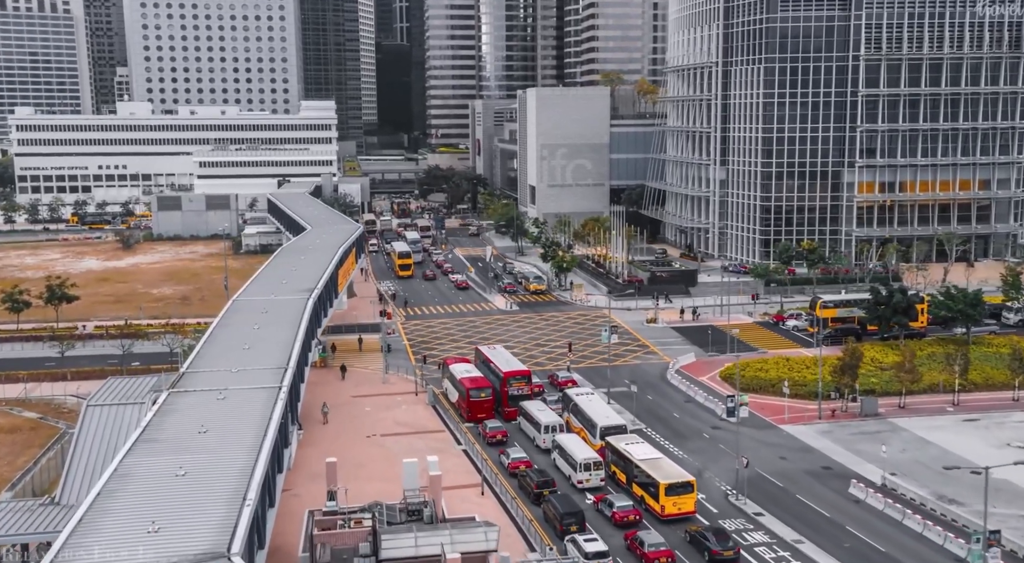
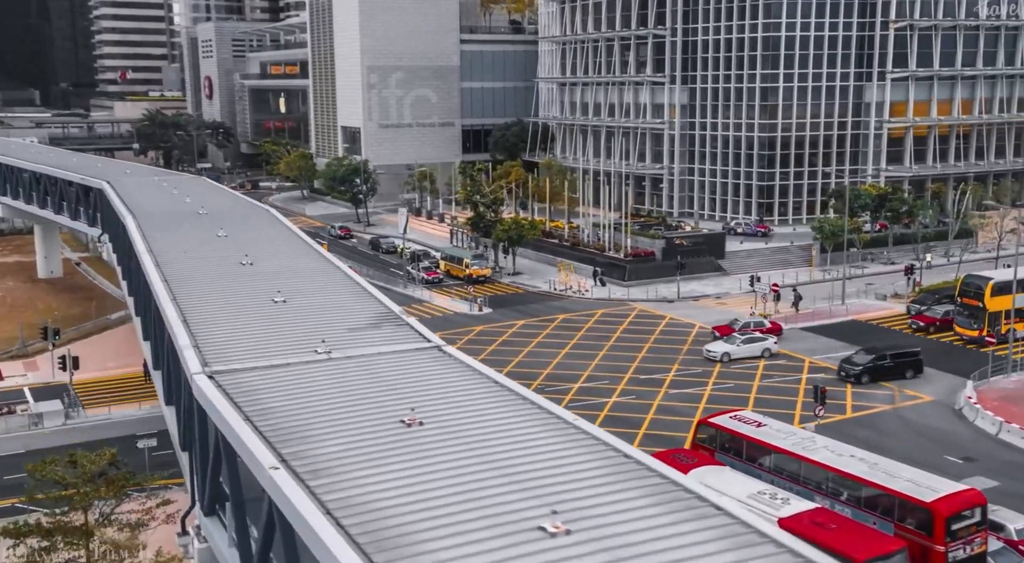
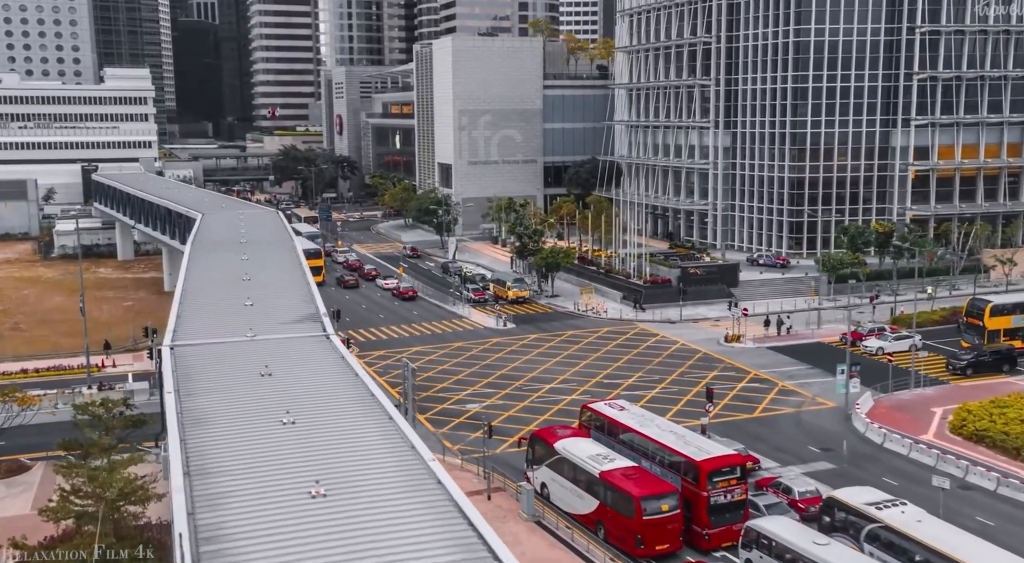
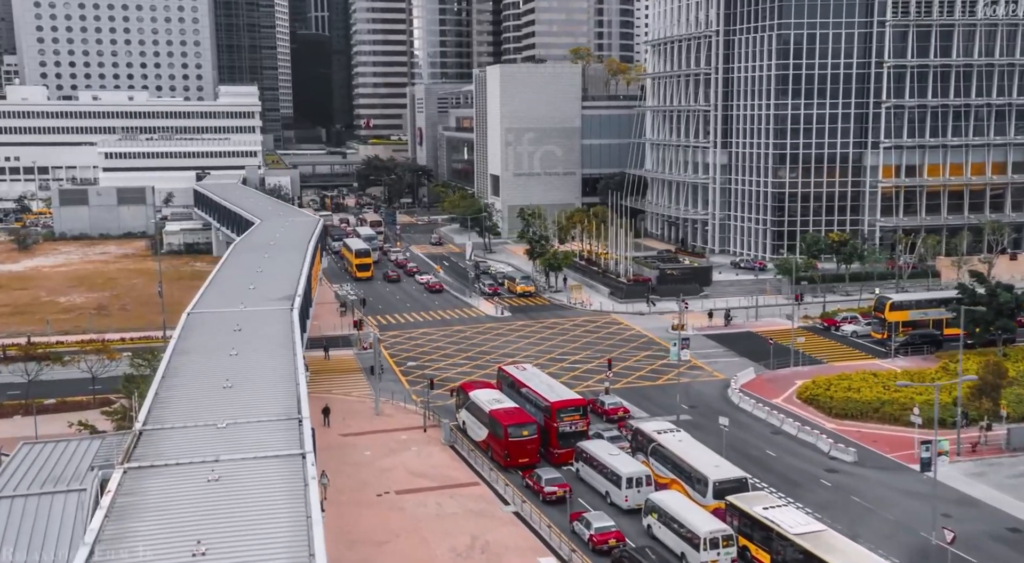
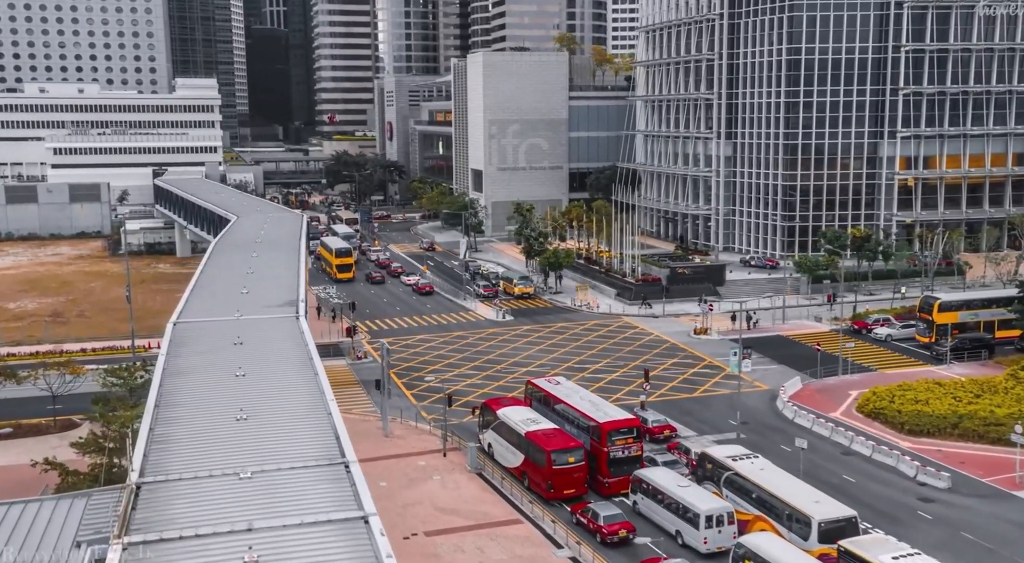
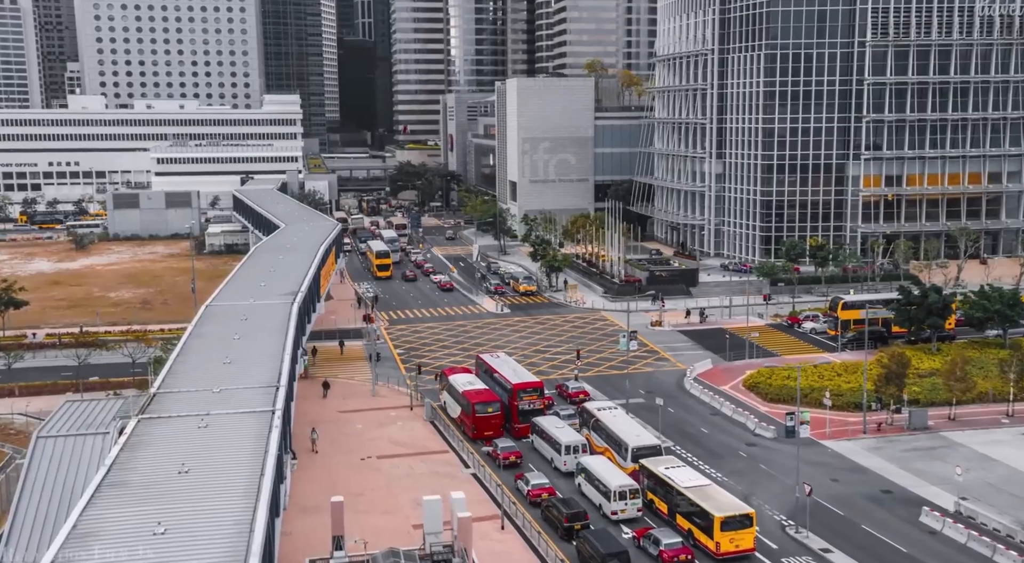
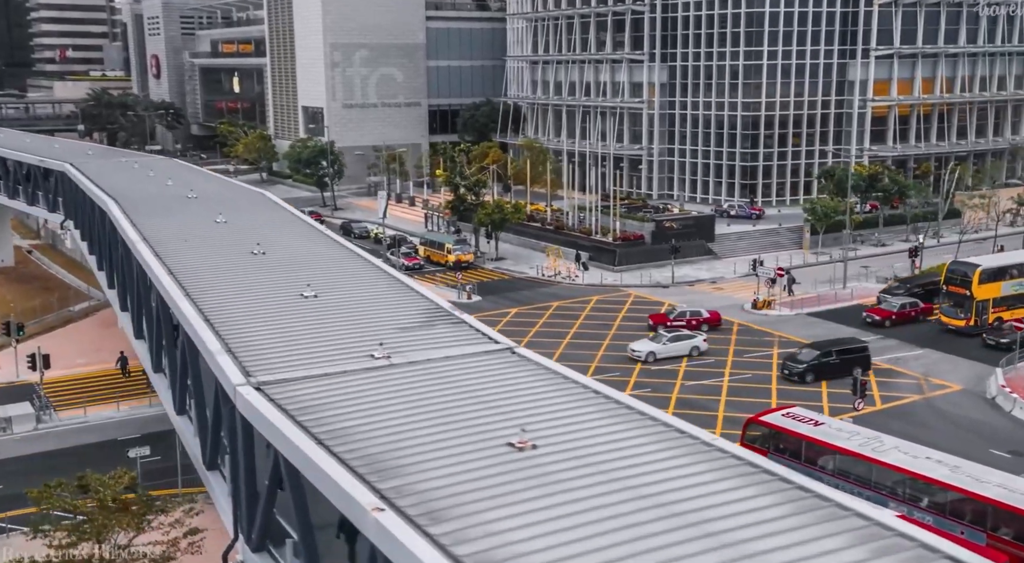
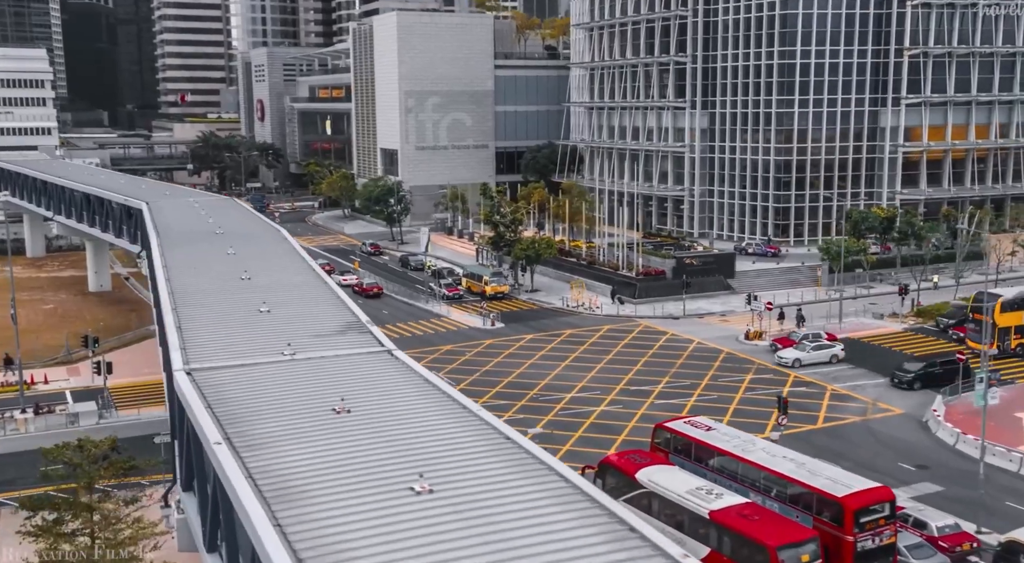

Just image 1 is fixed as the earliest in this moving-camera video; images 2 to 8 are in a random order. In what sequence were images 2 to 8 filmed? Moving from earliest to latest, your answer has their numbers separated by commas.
6, 4, 5, 3, 8, 2, 7
